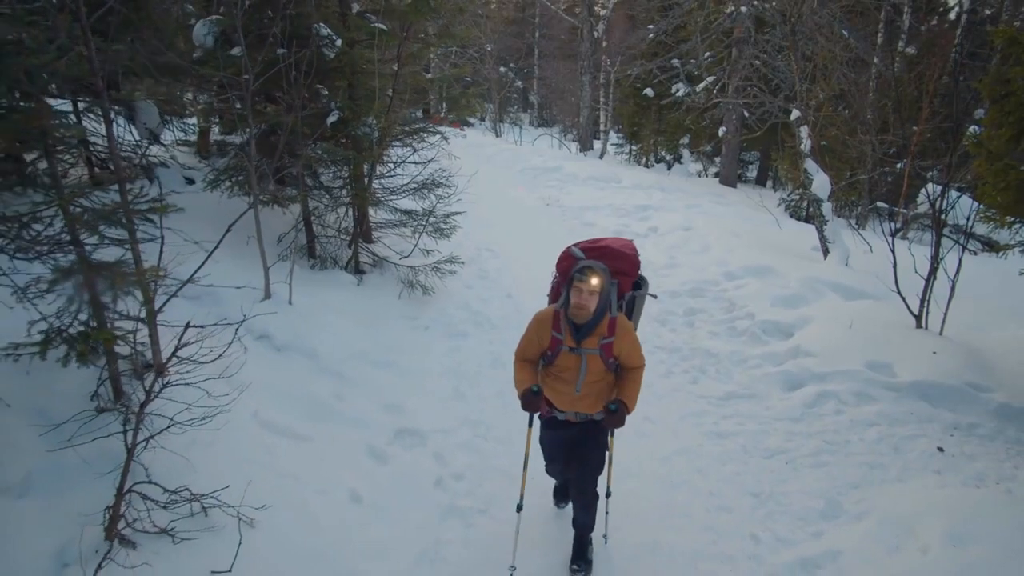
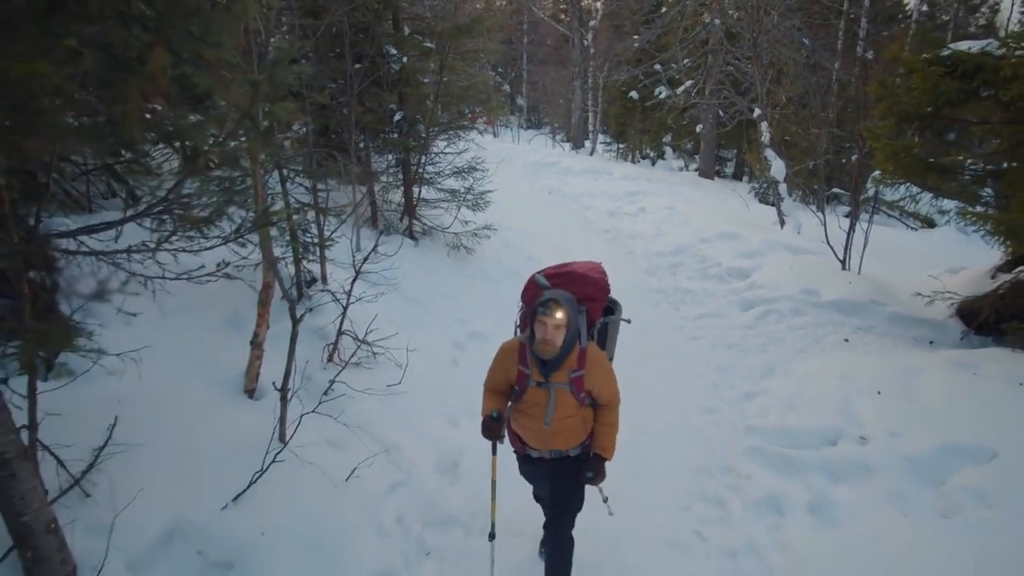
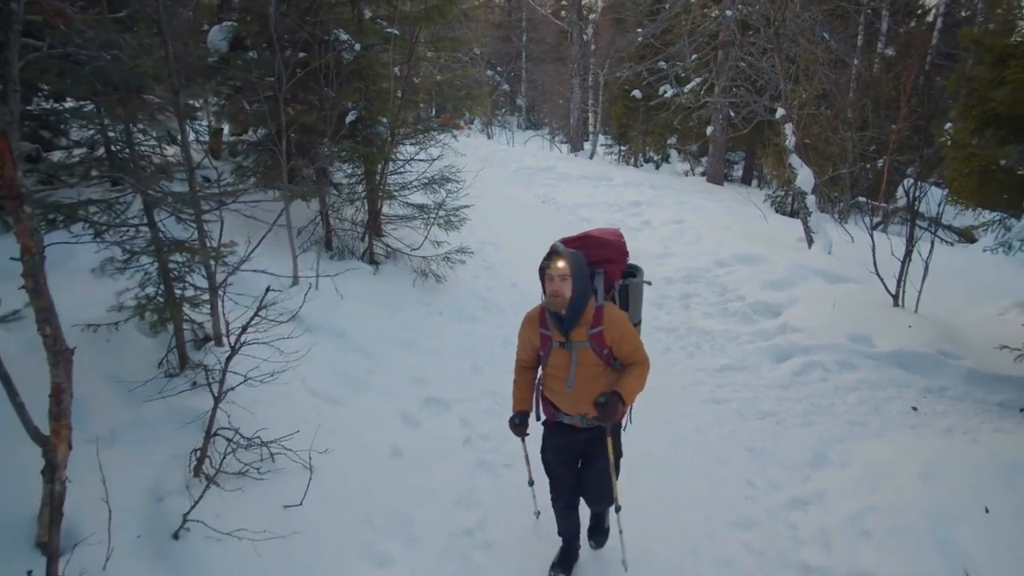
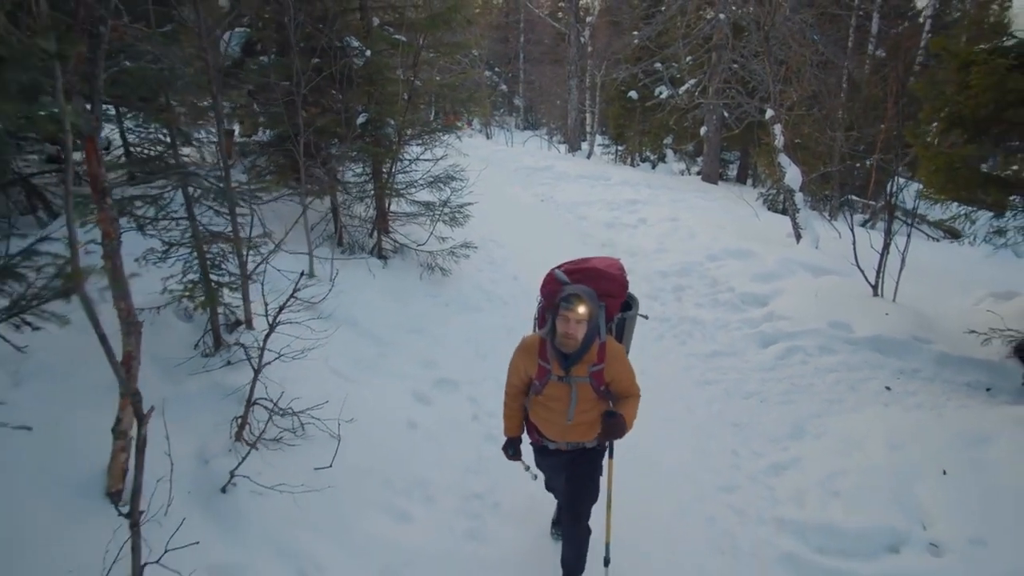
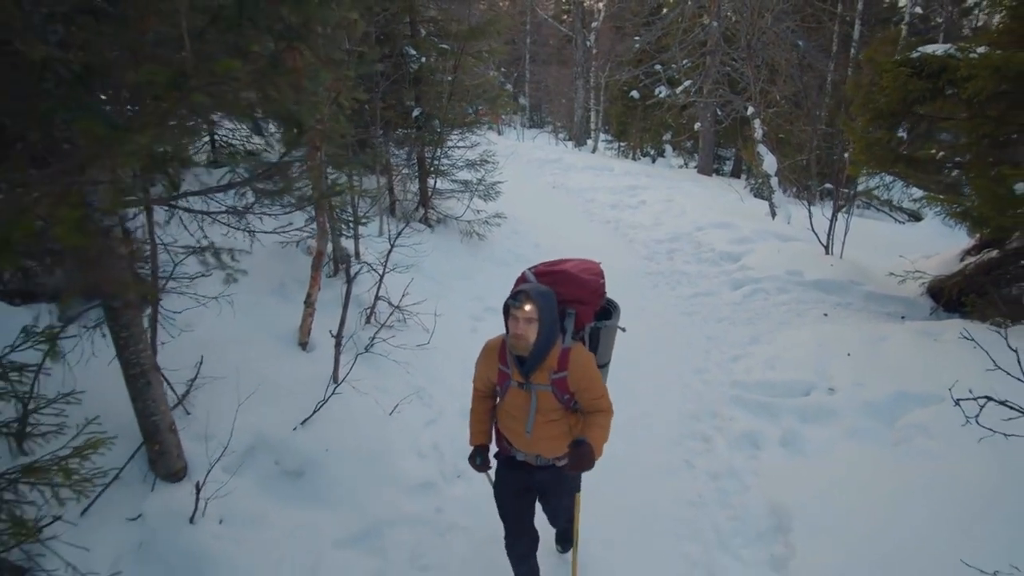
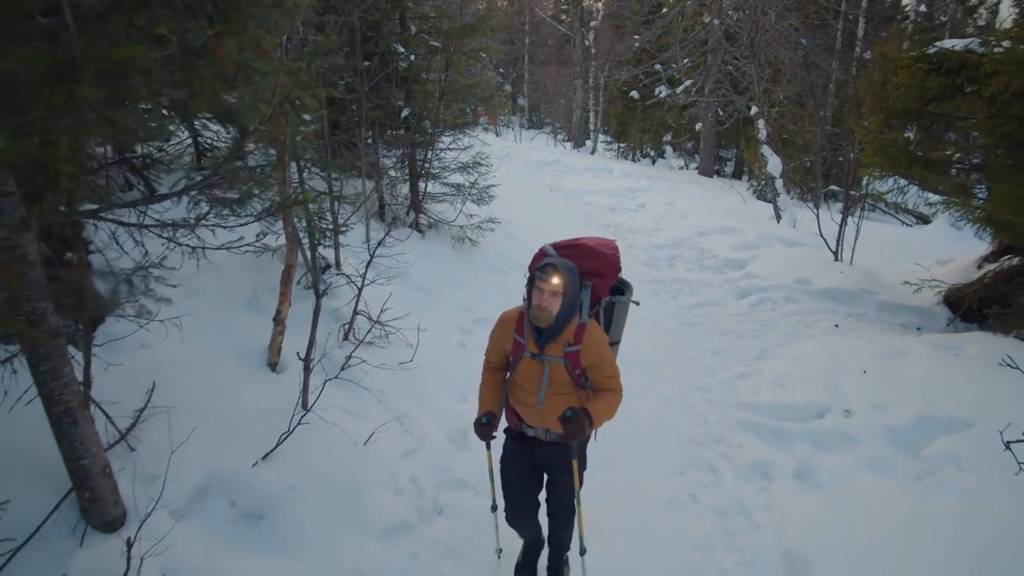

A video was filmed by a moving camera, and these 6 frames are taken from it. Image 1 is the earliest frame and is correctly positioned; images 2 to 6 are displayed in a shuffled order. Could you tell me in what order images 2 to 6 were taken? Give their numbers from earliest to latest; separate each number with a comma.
3, 4, 2, 6, 5
